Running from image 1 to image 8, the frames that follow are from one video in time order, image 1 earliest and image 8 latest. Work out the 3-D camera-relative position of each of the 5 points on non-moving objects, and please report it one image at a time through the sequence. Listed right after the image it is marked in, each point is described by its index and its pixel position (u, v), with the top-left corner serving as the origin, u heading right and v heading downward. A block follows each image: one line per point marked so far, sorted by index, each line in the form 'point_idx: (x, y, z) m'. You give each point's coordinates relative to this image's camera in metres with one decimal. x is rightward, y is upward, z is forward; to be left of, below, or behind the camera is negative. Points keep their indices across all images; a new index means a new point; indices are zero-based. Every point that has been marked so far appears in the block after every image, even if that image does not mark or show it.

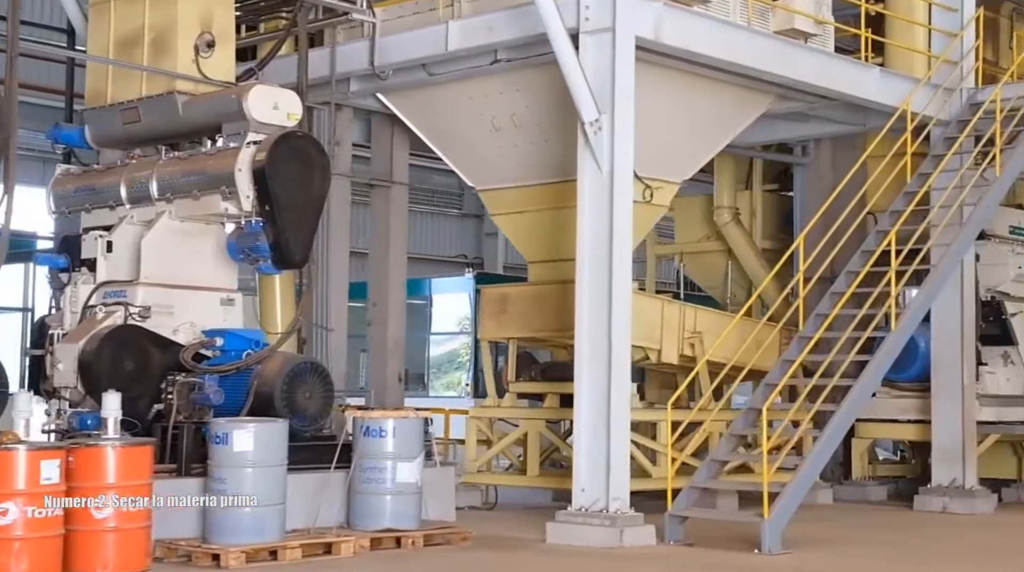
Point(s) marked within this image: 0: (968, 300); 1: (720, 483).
0: (+4.6, -0.2, +15.5) m
1: (+1.6, -1.5, +11.6) m
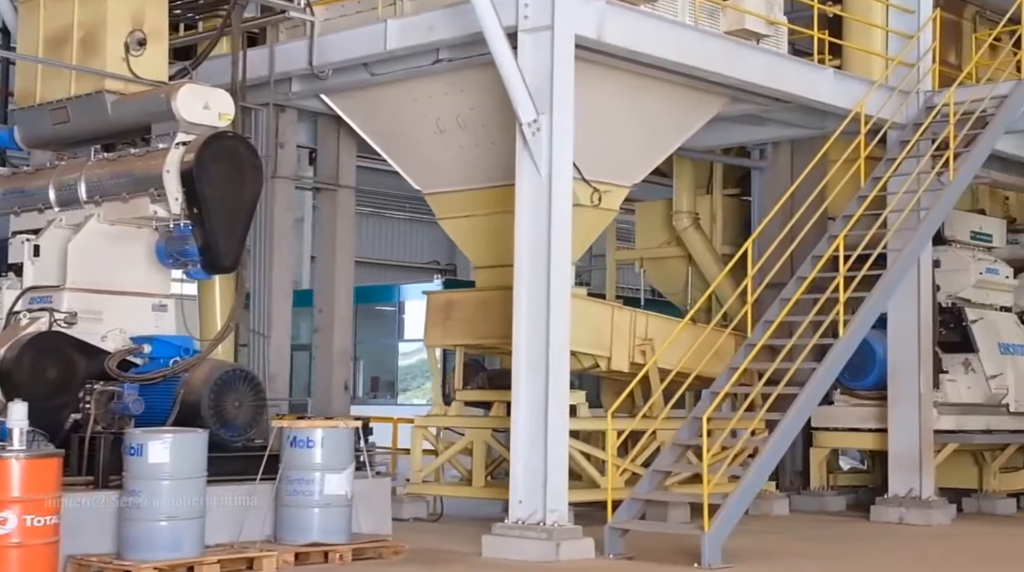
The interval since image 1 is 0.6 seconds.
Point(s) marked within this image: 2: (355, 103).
0: (+4.1, -0.2, +15.2) m
1: (+1.1, -1.5, +11.3) m
2: (-1.5, +1.7, +14.1) m
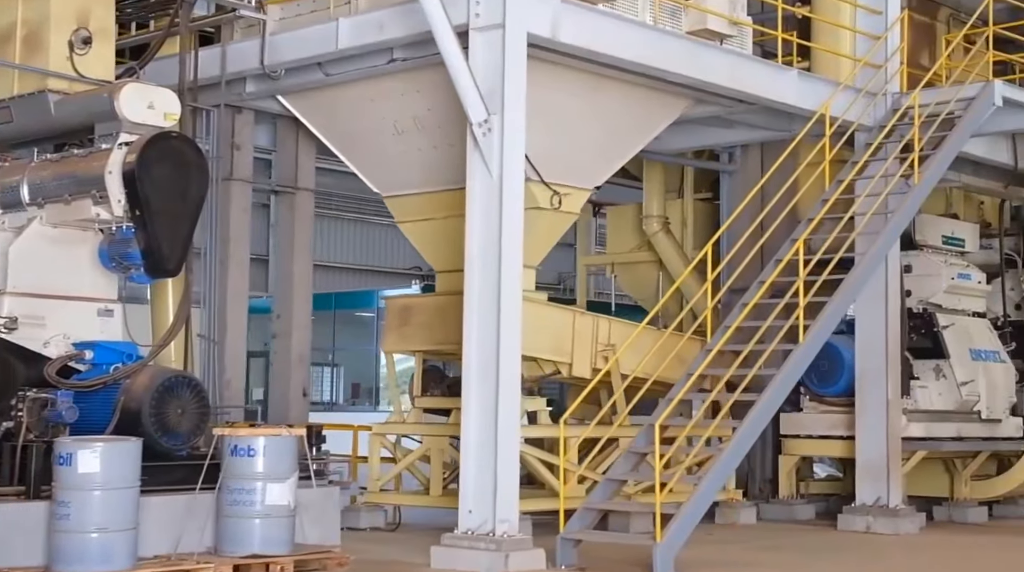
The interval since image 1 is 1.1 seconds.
0: (+3.7, -0.3, +15.0) m
1: (+0.8, -1.6, +11.0) m
2: (-1.8, +1.7, +13.9) m
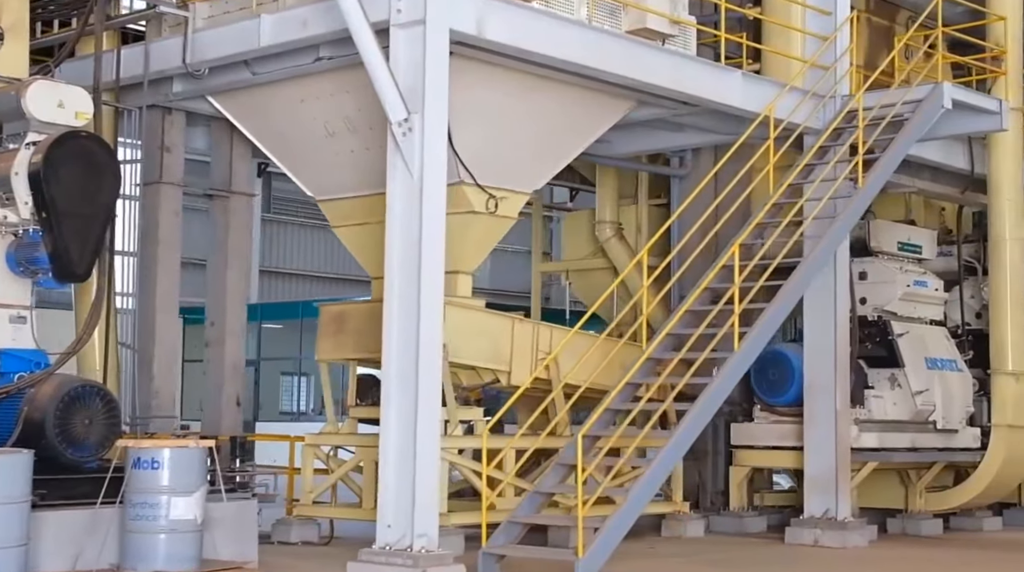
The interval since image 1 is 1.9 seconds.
0: (+3.2, -0.3, +14.6) m
1: (+0.2, -1.6, +10.6) m
2: (-2.4, +1.6, +13.5) m
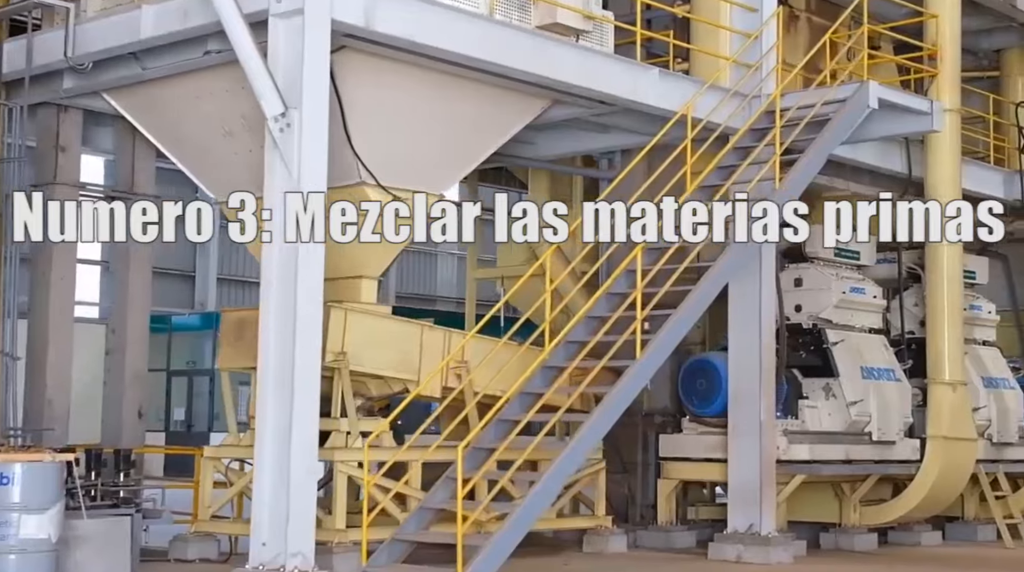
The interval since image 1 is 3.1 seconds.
0: (+2.4, -0.4, +14.1) m
1: (-0.5, -1.7, +10.1) m
2: (-3.2, +1.6, +12.9) m
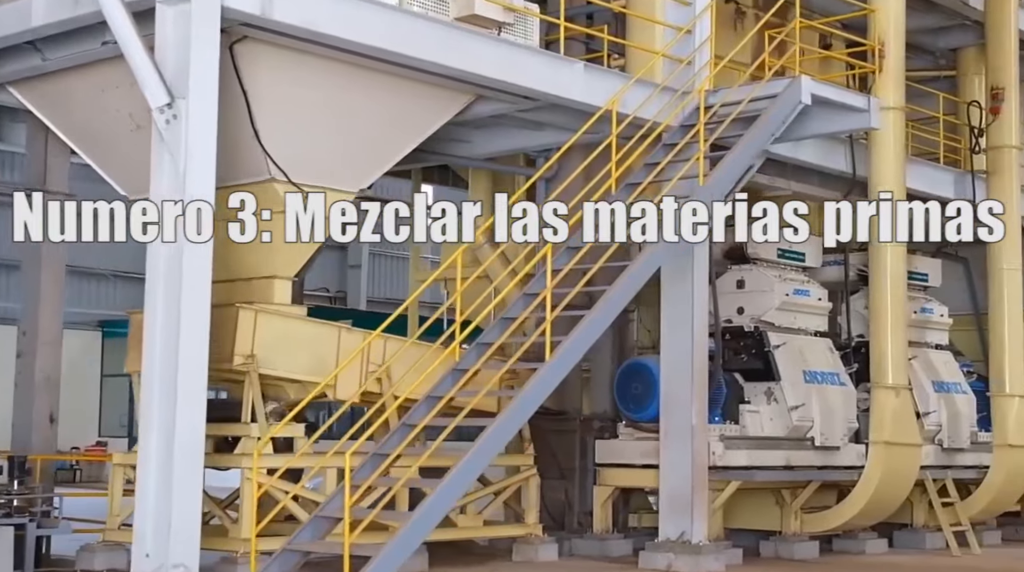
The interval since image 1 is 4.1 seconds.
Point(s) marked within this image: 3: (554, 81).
0: (+1.7, -0.4, +13.7) m
1: (-1.2, -1.6, +9.7) m
2: (-3.8, +1.6, +12.5) m
3: (+0.4, +1.7, +12.7) m
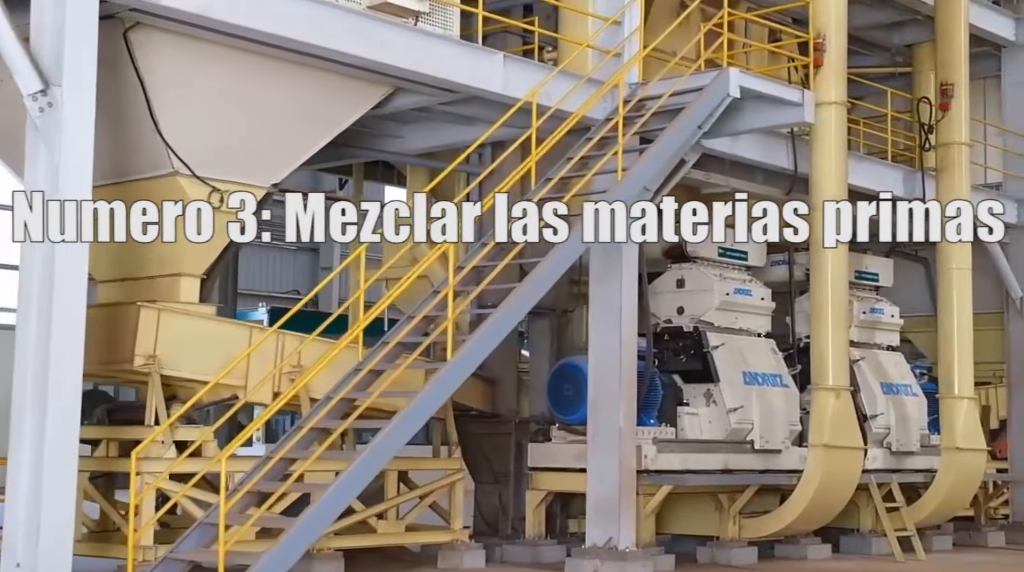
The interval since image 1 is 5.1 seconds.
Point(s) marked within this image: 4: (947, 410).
0: (+1.0, -0.4, +13.3) m
1: (-1.8, -1.6, +9.2) m
2: (-4.5, +1.6, +12.0) m
3: (-0.3, +1.7, +12.2) m
4: (+4.9, -1.4, +17.0) m
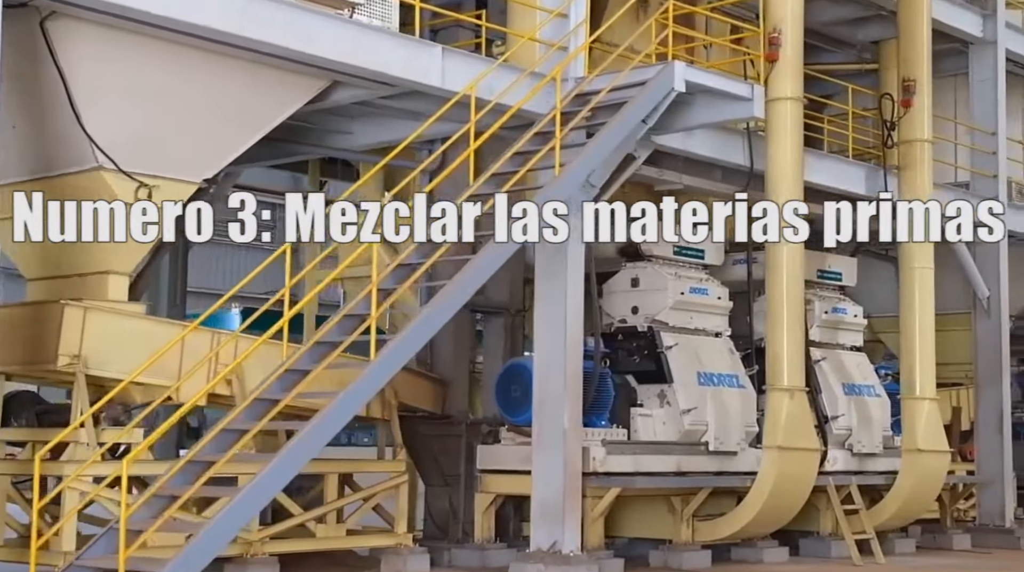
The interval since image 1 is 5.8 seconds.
0: (+0.5, -0.4, +13.0) m
1: (-2.3, -1.6, +8.9) m
2: (-5.0, +1.6, +11.7) m
3: (-0.8, +1.7, +12.0) m
4: (+4.4, -1.4, +16.8) m
